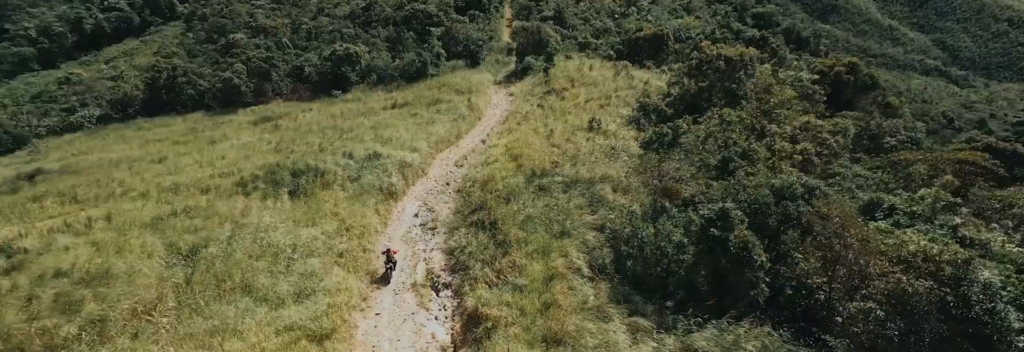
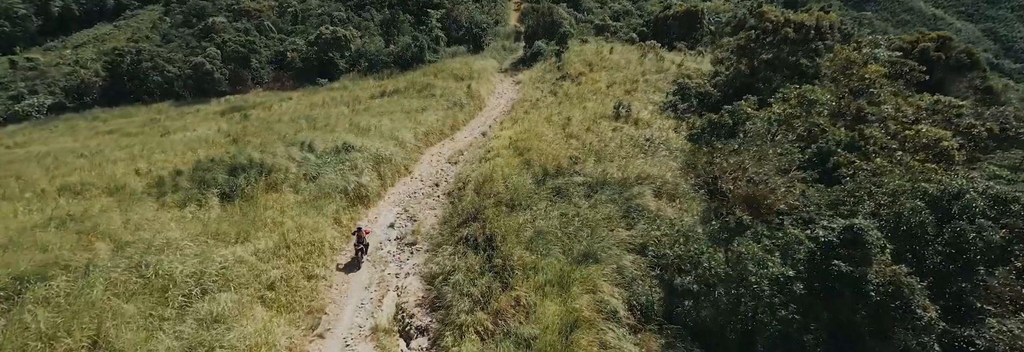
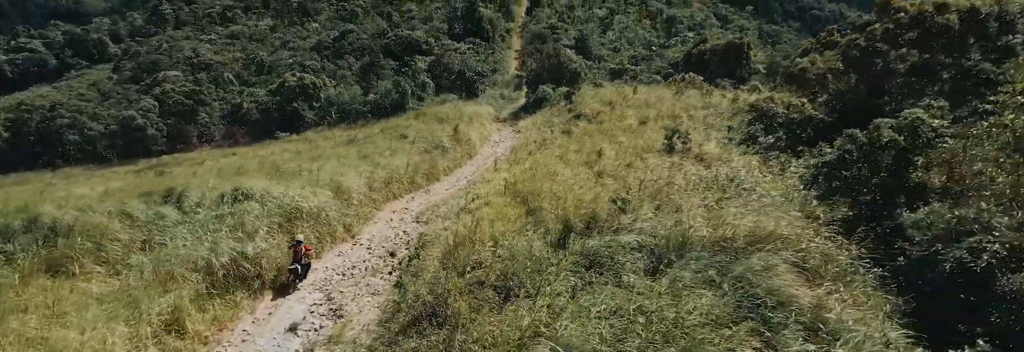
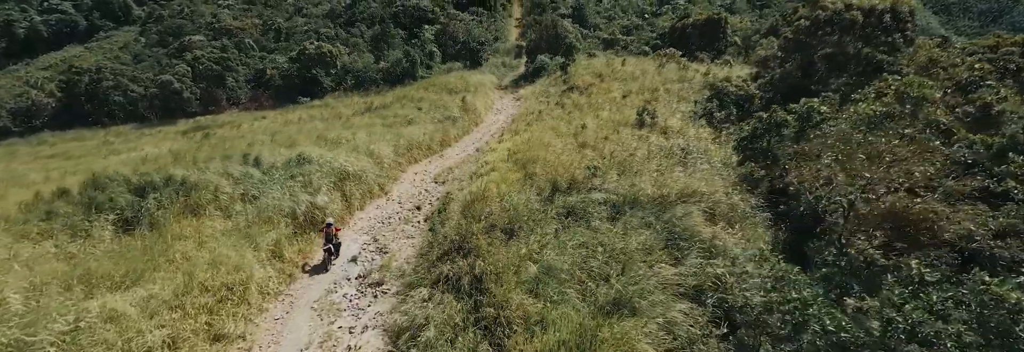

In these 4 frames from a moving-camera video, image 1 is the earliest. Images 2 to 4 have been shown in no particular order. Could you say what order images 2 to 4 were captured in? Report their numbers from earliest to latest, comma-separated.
2, 4, 3
